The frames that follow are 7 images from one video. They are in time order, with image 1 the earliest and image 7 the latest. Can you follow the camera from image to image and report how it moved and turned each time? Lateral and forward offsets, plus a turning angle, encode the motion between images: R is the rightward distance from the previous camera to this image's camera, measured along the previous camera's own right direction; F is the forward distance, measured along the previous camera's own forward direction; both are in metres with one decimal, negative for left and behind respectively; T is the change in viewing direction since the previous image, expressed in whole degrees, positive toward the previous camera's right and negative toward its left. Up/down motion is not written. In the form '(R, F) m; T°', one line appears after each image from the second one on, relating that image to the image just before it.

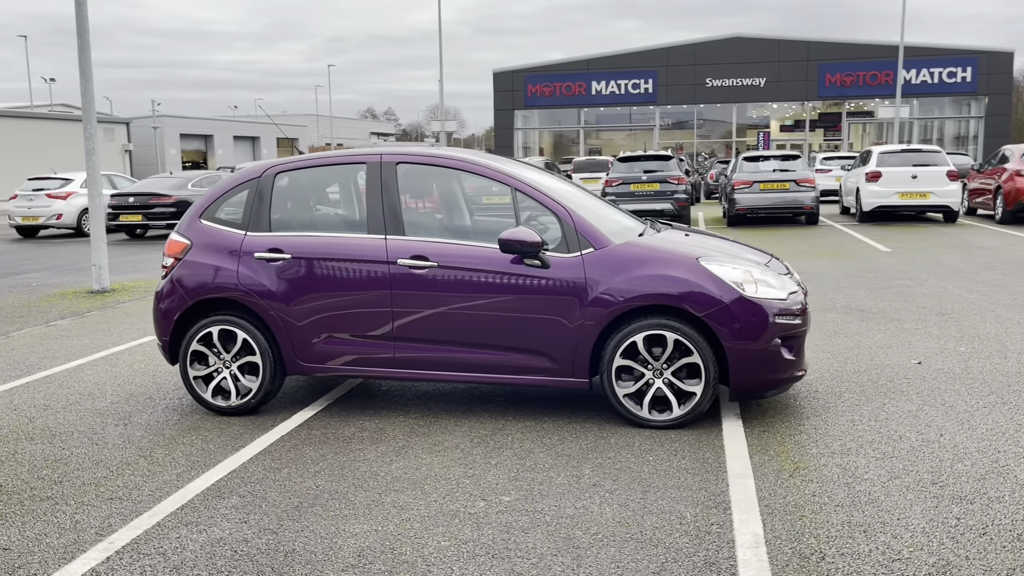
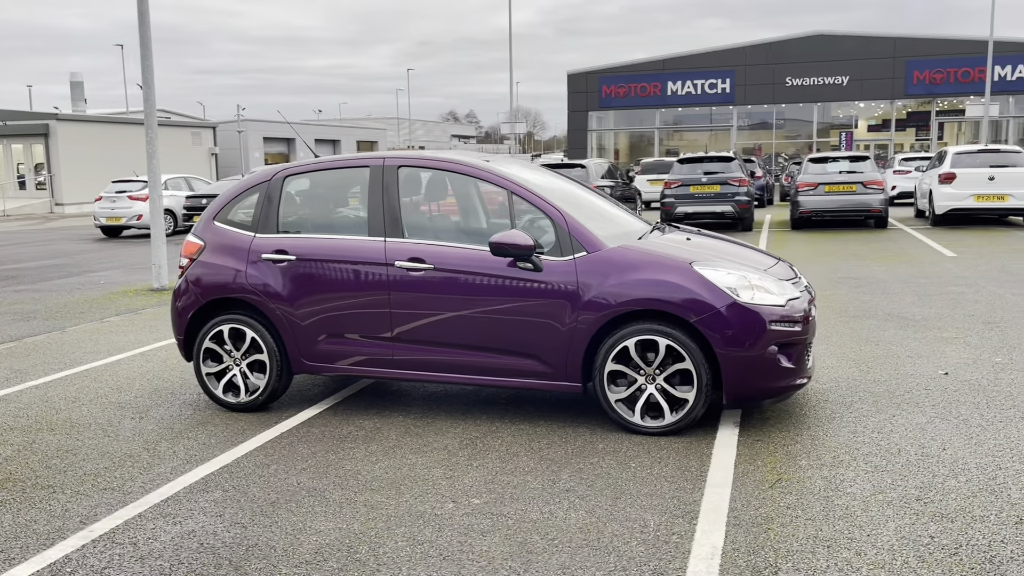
(+0.4, 0.0) m; -5°
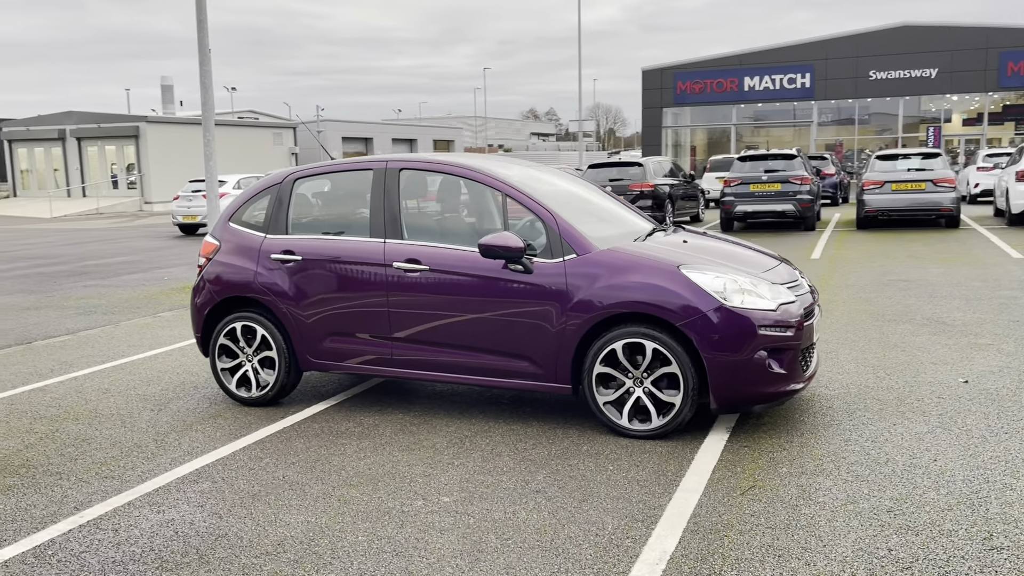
(+0.5, 0.0) m; -5°
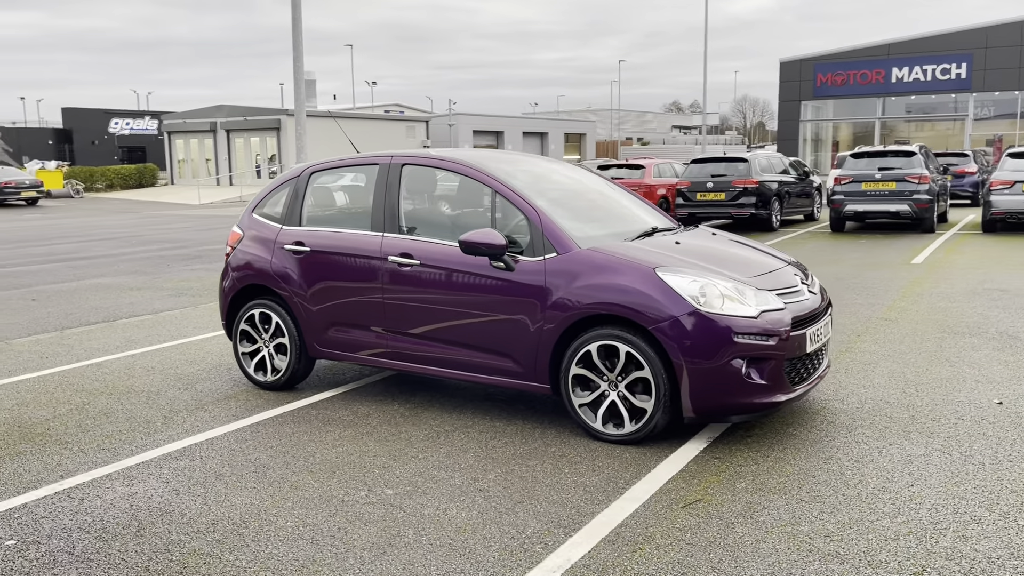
(+0.8, +0.1) m; -9°
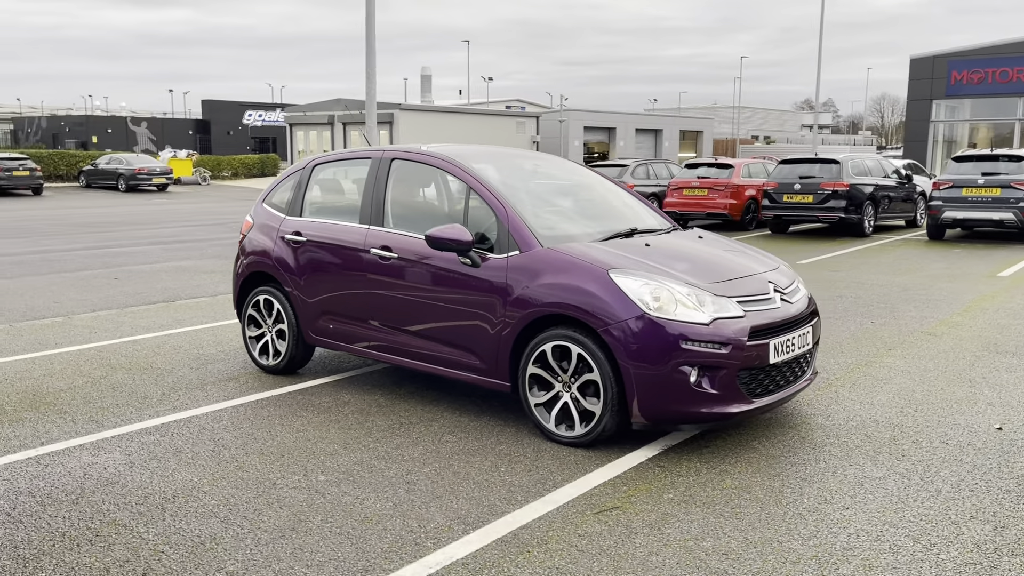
(+0.8, +0.1) m; -8°
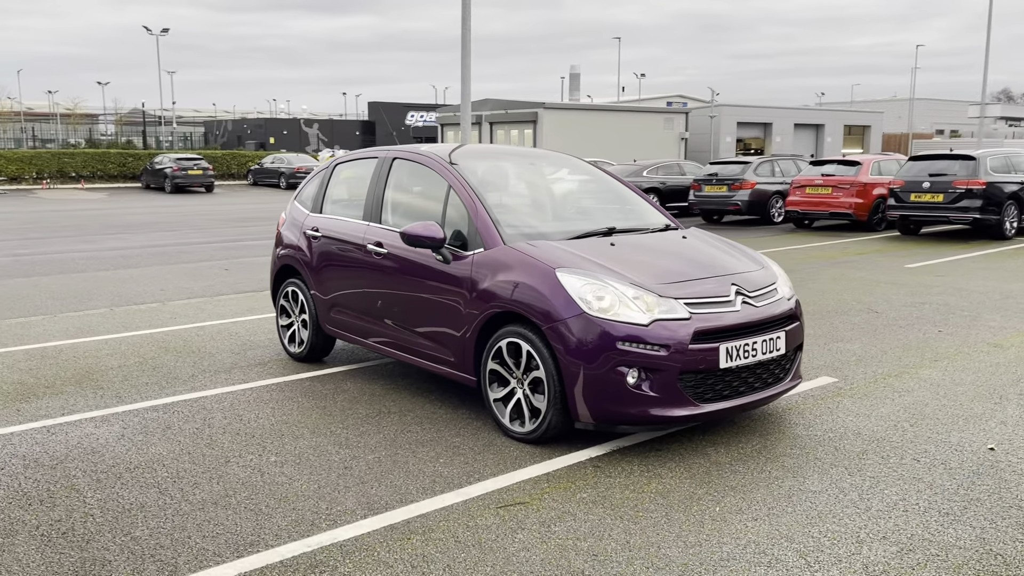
(+1.0, 0.0) m; -10°
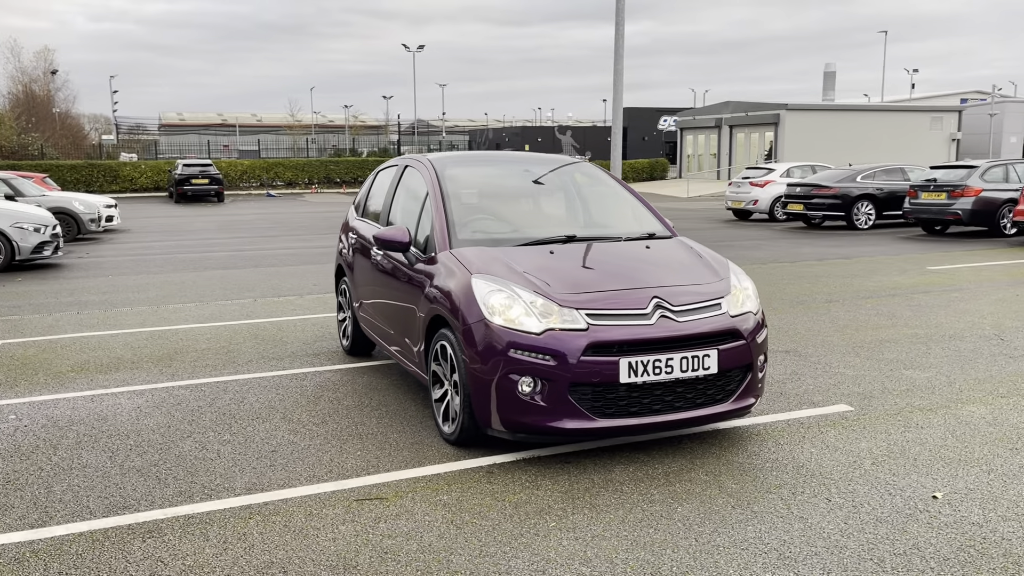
(+1.6, +0.2) m; -17°
